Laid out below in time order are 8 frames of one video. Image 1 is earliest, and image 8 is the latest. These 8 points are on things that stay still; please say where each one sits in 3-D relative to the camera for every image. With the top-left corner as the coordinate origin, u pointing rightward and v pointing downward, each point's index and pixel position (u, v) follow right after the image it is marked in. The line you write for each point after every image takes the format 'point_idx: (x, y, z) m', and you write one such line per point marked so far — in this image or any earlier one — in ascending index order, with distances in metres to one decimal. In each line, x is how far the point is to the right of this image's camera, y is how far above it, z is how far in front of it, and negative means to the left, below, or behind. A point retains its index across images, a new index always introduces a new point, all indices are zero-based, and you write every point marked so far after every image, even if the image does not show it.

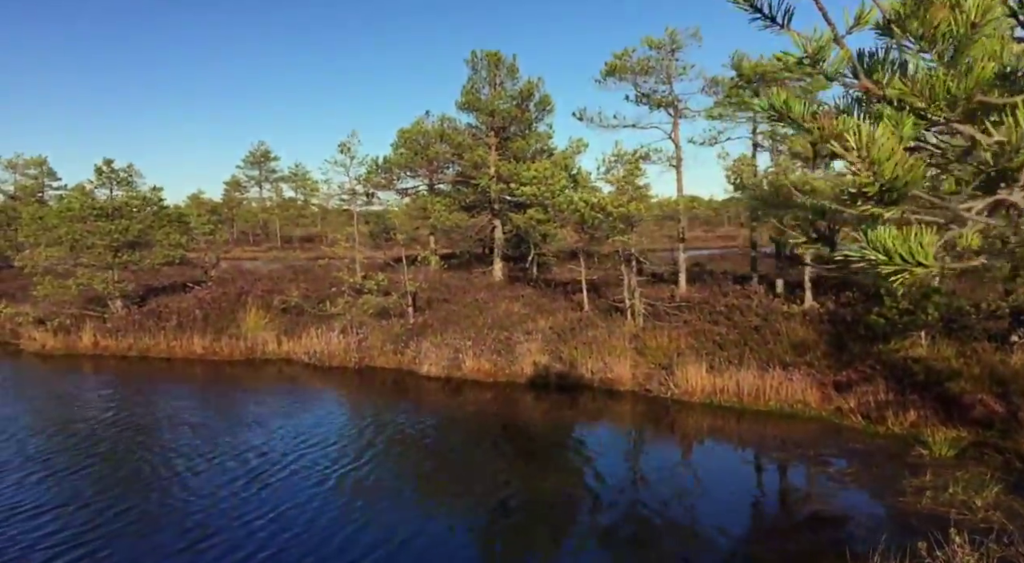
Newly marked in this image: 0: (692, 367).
0: (+4.5, -2.2, +18.0) m
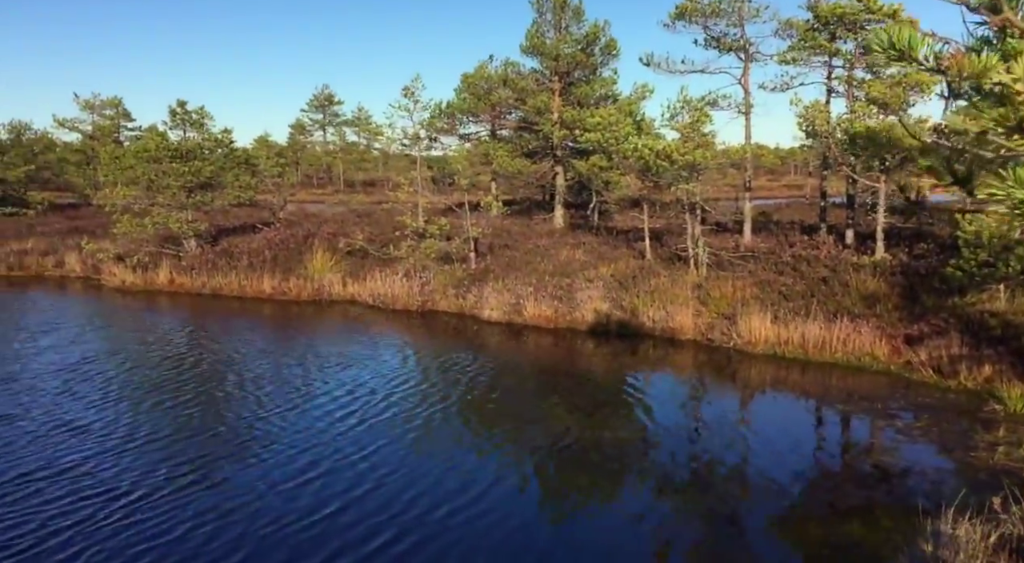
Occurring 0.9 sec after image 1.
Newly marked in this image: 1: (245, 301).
0: (+6.2, -0.9, +17.8) m
1: (-7.7, -0.5, +19.8) m
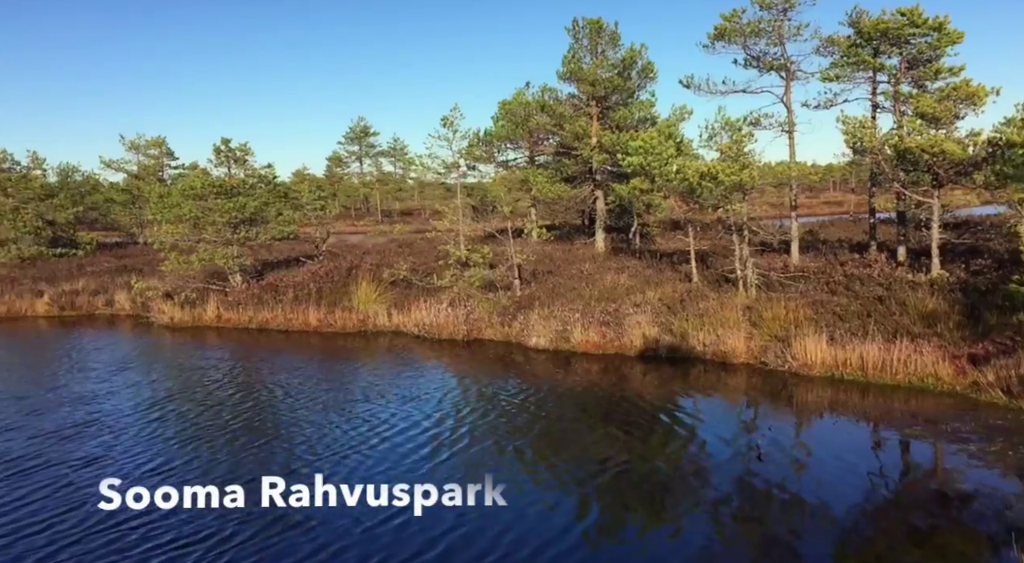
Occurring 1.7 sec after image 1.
0: (+7.5, -1.4, +17.4) m
1: (-6.3, -1.5, +19.8) m
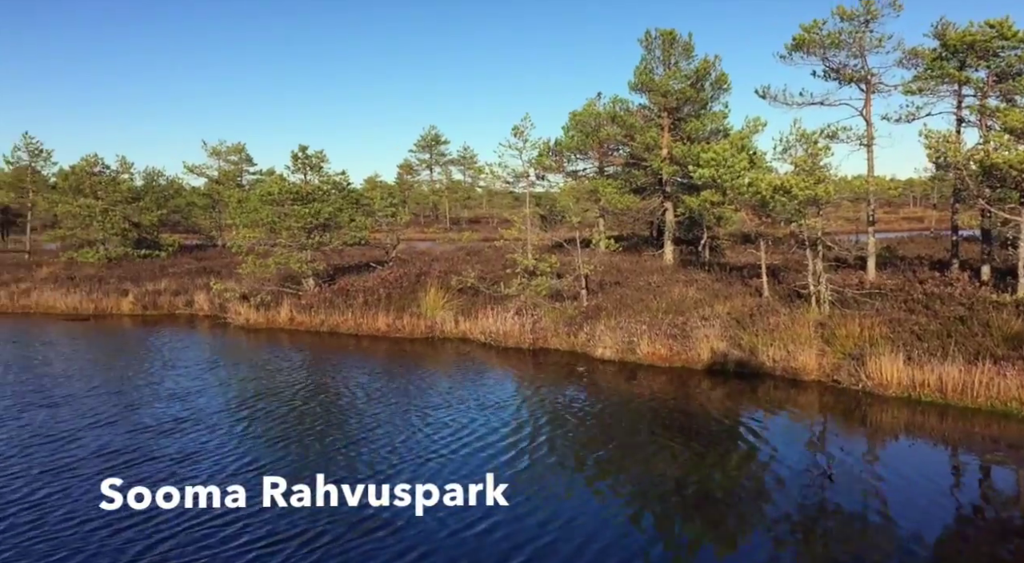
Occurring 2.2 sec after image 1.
0: (+9.2, -1.9, +17.0) m
1: (-4.4, -1.7, +20.2) m
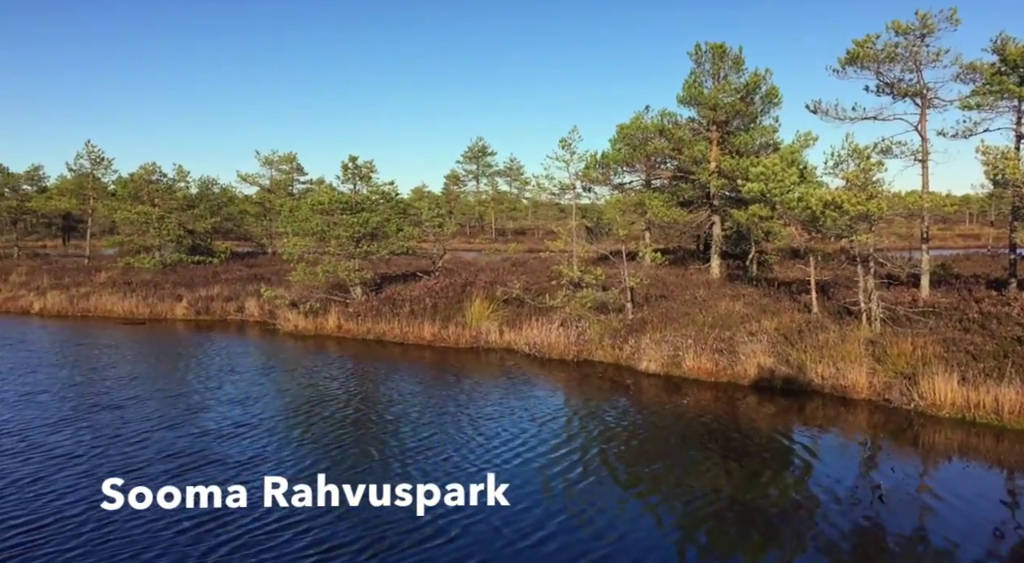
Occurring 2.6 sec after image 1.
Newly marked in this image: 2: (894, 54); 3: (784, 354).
0: (+10.4, -2.3, +16.7) m
1: (-3.1, -1.9, +20.4) m
2: (+10.7, +6.4, +19.4) m
3: (+7.5, -2.0, +19.0) m
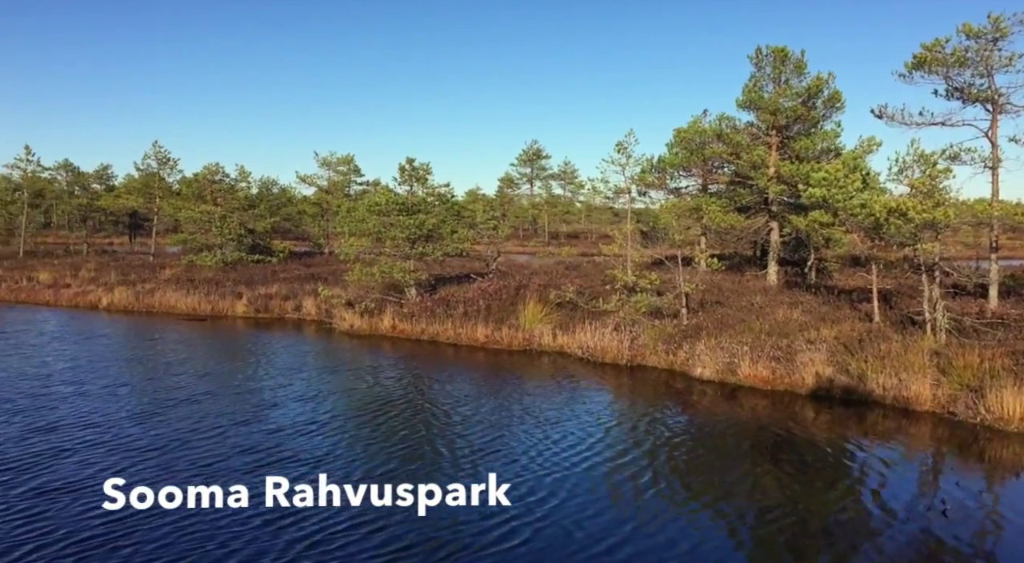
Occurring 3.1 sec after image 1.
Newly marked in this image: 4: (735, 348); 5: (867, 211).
0: (+11.8, -2.6, +16.2) m
1: (-1.5, -2.0, +20.5) m
2: (+12.3, +6.1, +18.9) m
3: (+9.0, -2.2, +18.7) m
4: (+6.3, -1.9, +19.5) m
5: (+9.3, +1.8, +18.0) m
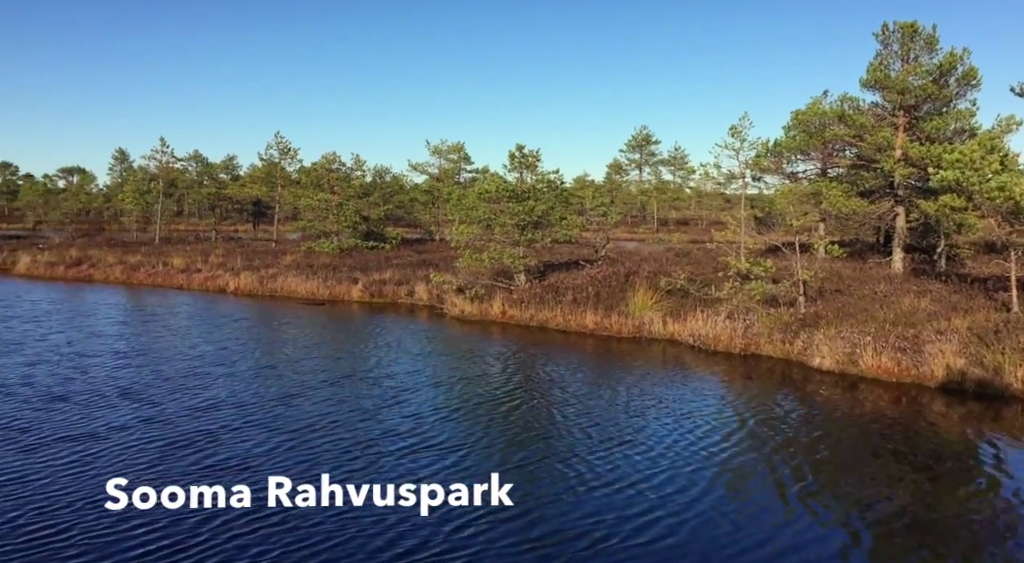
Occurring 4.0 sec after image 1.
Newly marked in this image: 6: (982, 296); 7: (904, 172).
0: (+14.5, -2.3, +14.9) m
1: (+1.7, -1.6, +20.5) m
2: (+15.4, +6.4, +17.5) m
3: (+12.0, -1.9, +17.7) m
4: (+9.4, -1.5, +18.8) m
5: (+12.3, +2.1, +17.0) m
6: (+13.4, -0.4, +20.0) m
7: (+10.9, +3.0, +19.2) m
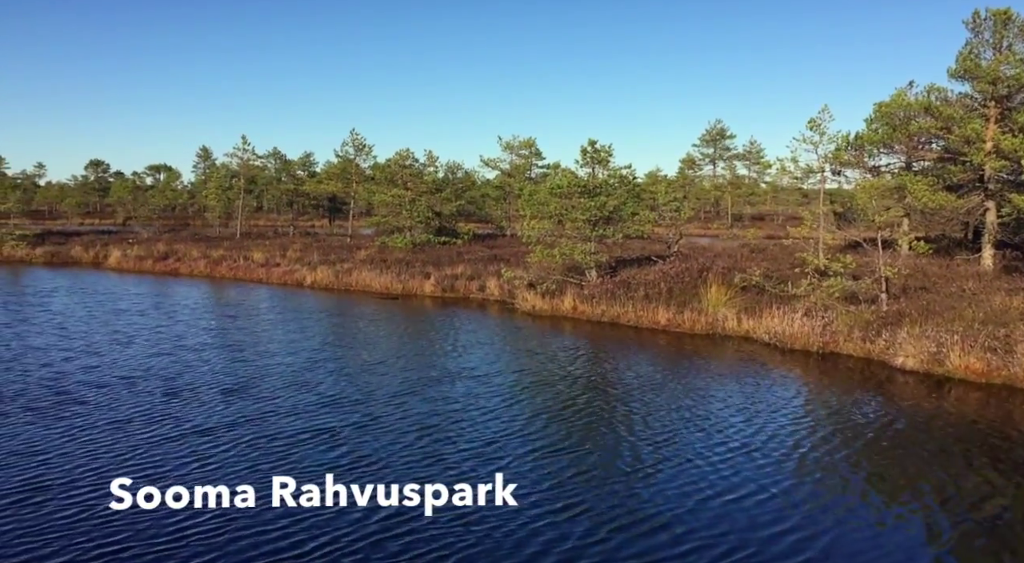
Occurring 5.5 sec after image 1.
0: (+16.3, -2.3, +14.0) m
1: (+3.9, -1.5, +20.4) m
2: (+17.4, +6.5, +16.5) m
3: (+13.9, -1.8, +16.9) m
4: (+11.4, -1.5, +18.2) m
5: (+14.2, +2.2, +16.2) m
6: (+15.4, -0.3, +19.1) m
7: (+12.9, +3.1, +18.5) m
